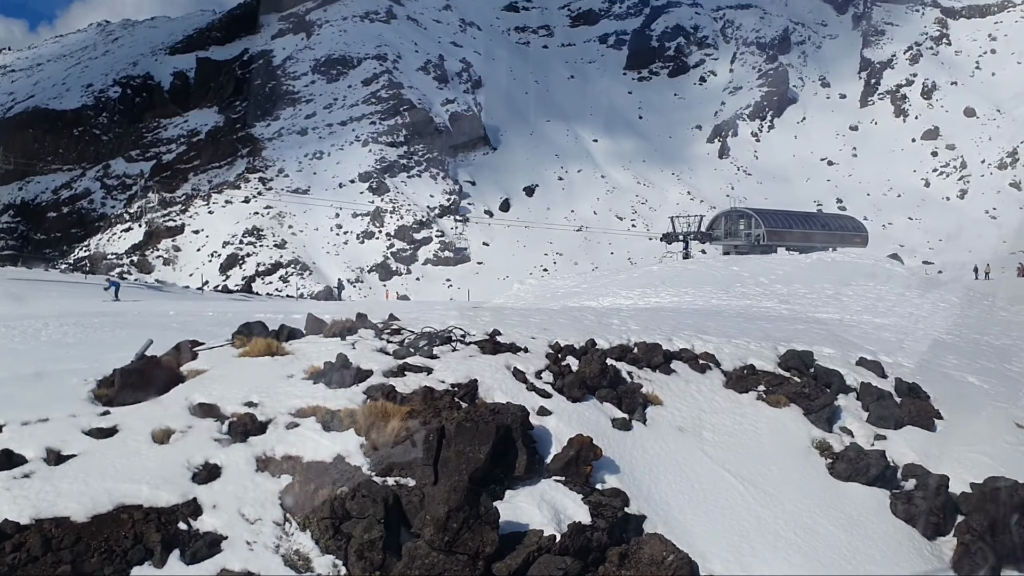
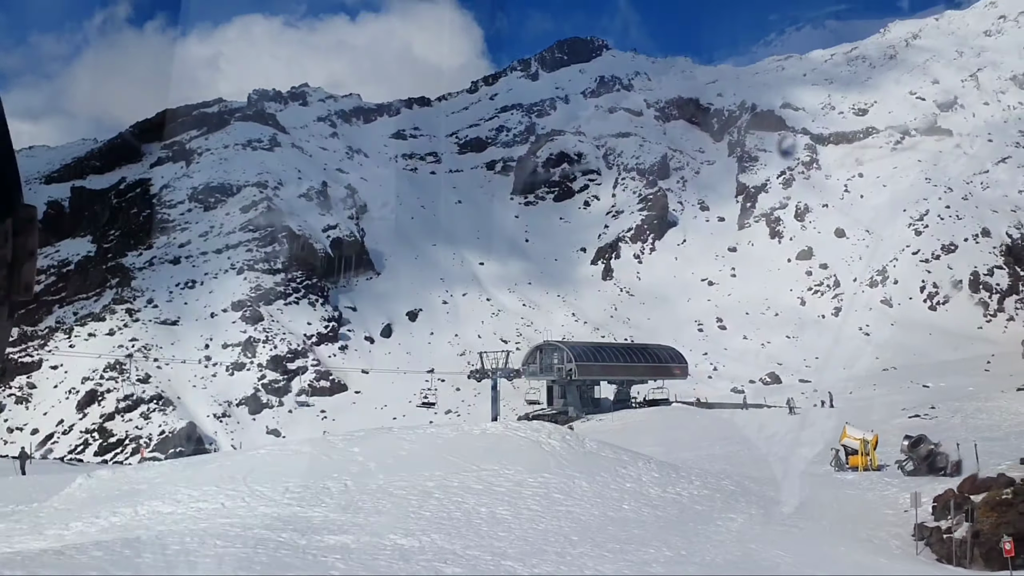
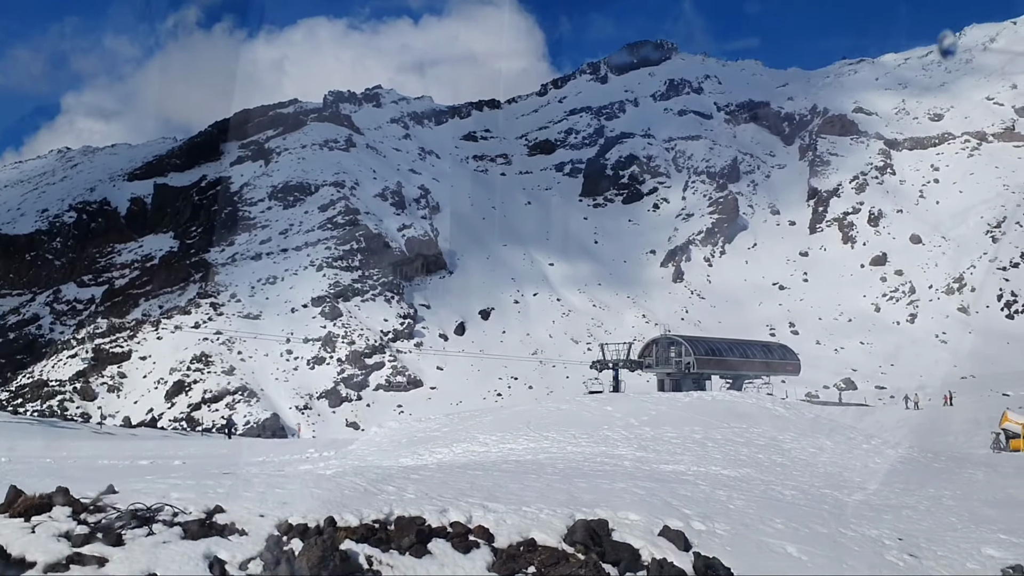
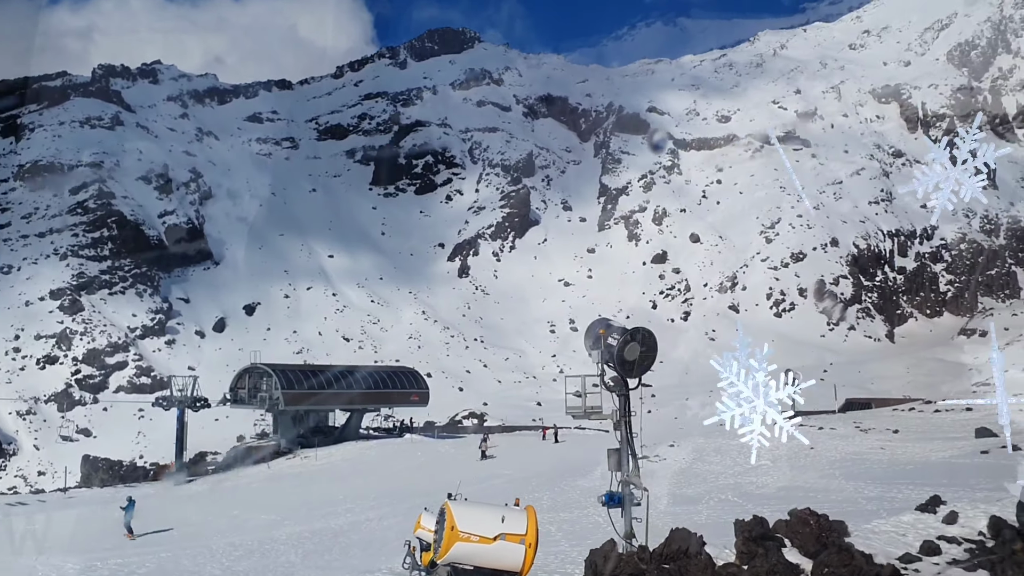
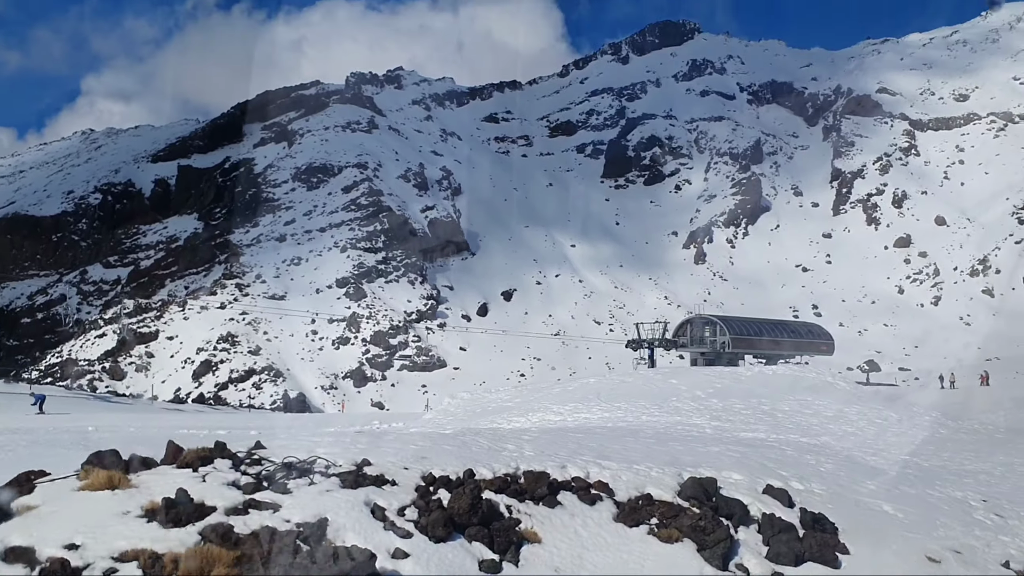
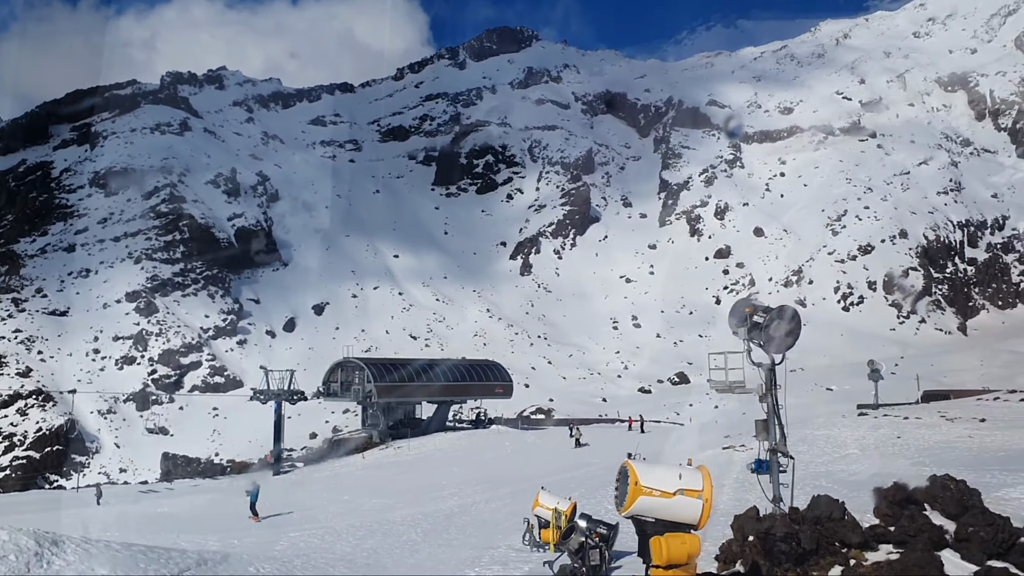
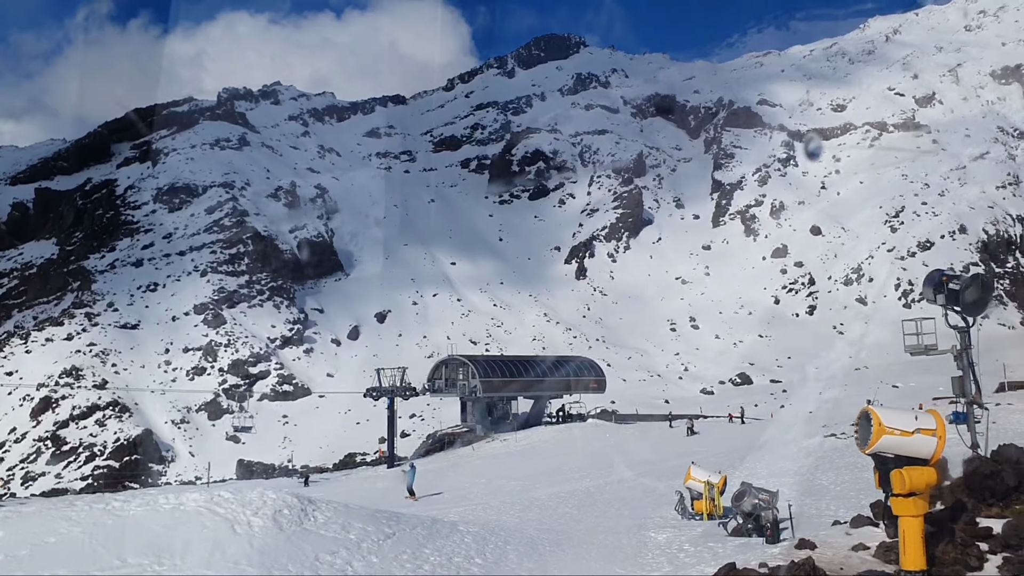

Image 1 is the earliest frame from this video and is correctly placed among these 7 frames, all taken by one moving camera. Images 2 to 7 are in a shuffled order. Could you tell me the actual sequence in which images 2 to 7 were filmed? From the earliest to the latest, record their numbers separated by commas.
5, 3, 2, 7, 6, 4
